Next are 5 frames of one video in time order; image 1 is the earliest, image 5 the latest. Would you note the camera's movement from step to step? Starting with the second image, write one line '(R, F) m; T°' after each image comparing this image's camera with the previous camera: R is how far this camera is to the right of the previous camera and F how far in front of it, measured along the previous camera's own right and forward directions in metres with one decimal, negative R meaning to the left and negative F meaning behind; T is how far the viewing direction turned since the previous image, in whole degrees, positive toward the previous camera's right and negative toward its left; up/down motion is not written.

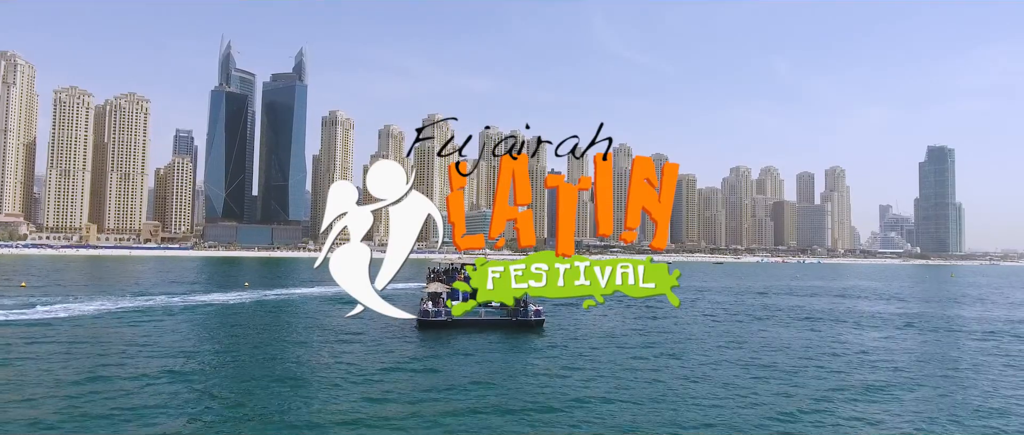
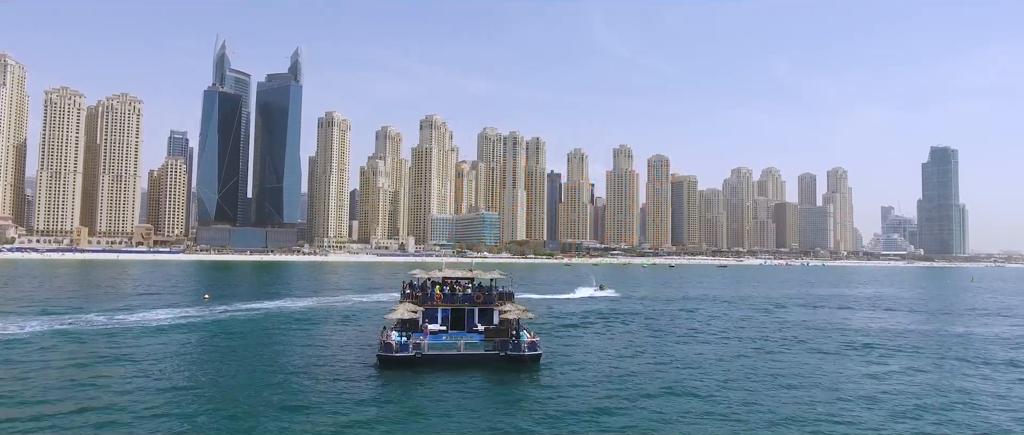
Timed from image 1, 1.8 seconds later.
(+0.4, +4.9) m; 0°
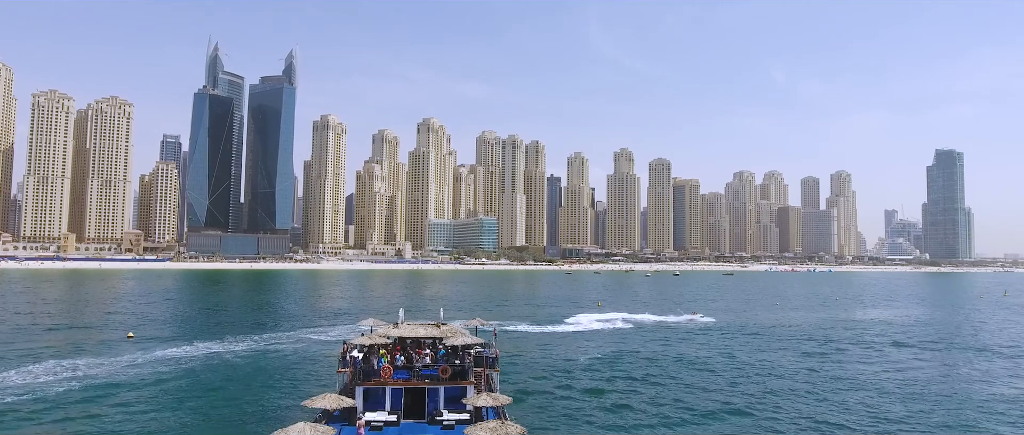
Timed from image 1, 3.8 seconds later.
(+0.5, +6.9) m; 0°
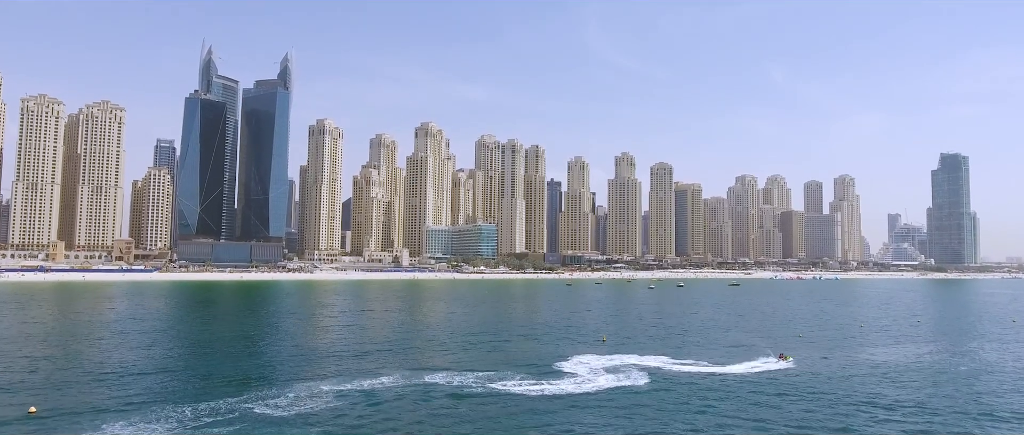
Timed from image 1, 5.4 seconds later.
(+0.5, +6.0) m; 0°
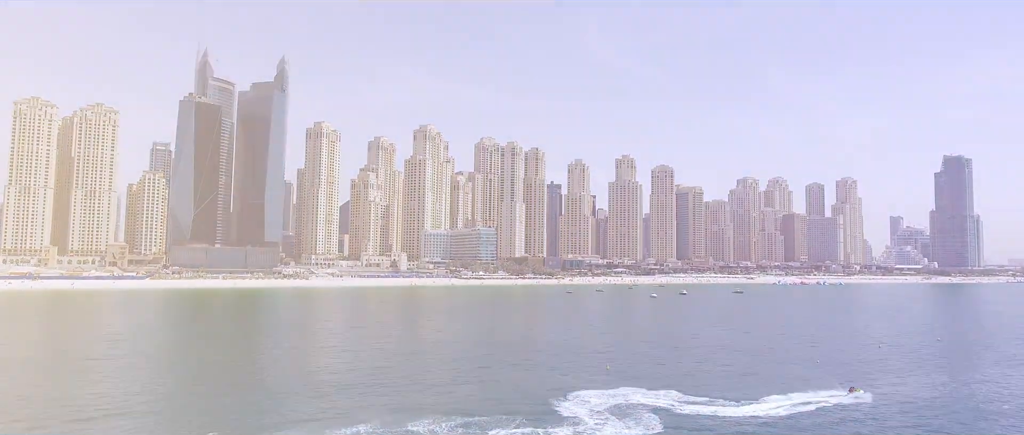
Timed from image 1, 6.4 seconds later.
(+0.3, +3.9) m; 0°
